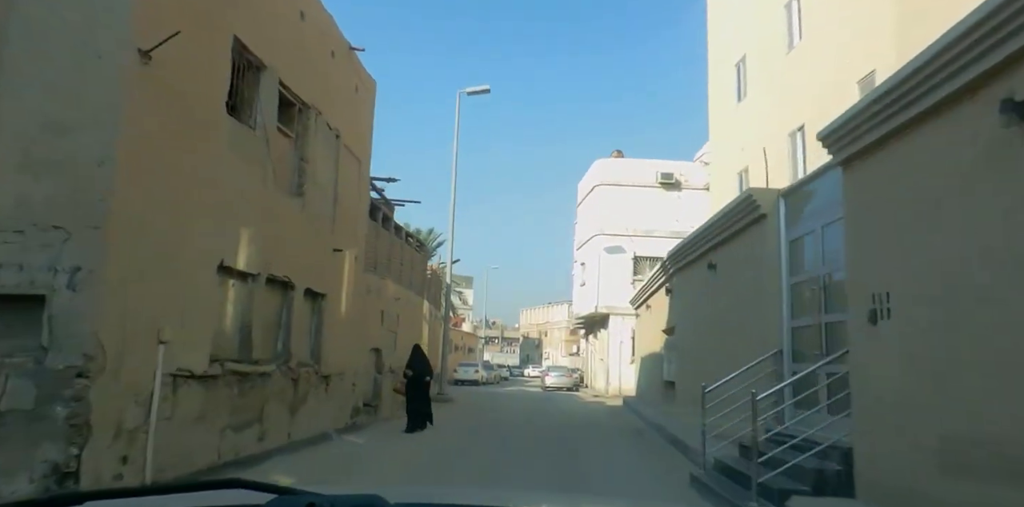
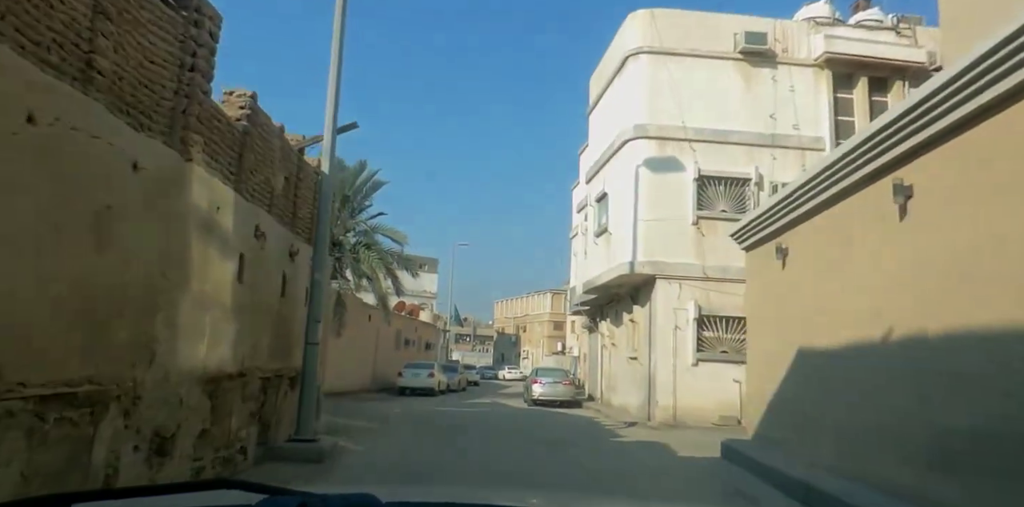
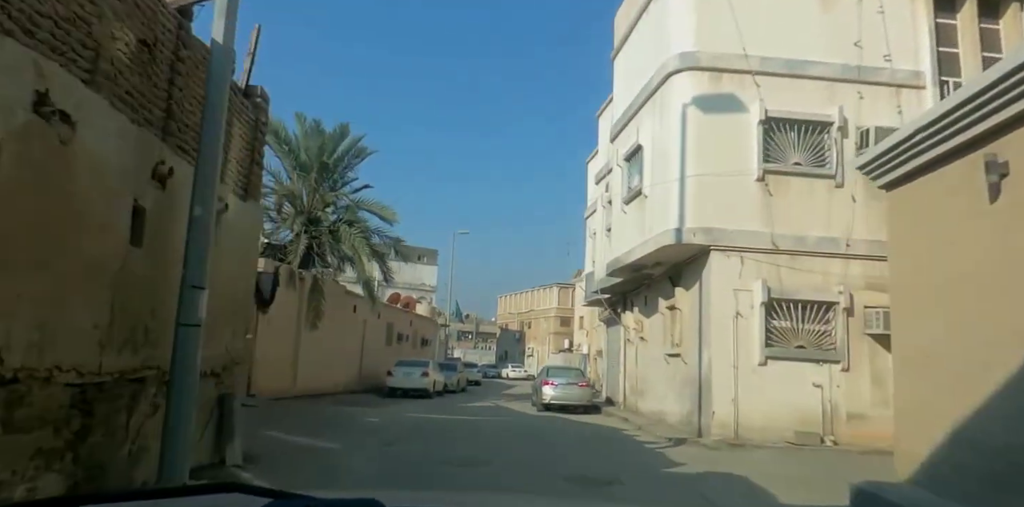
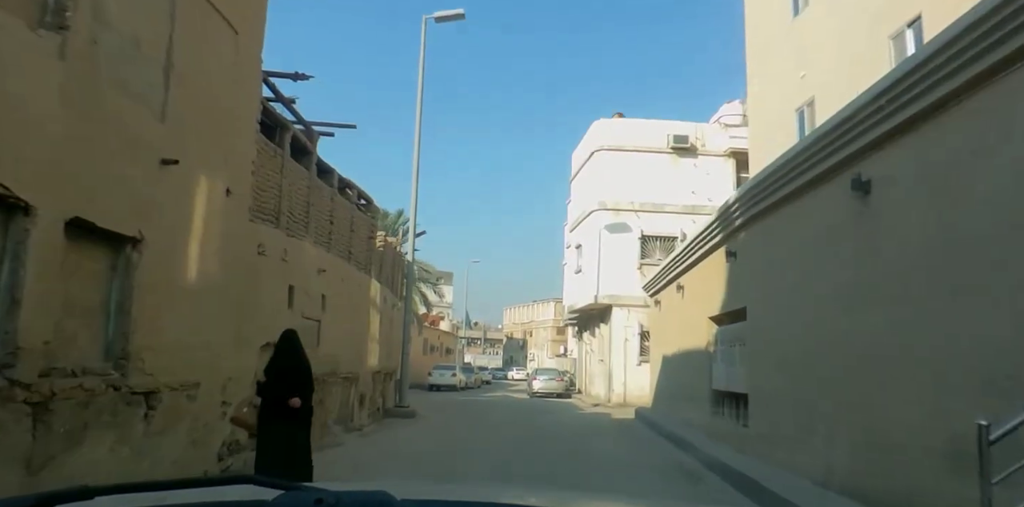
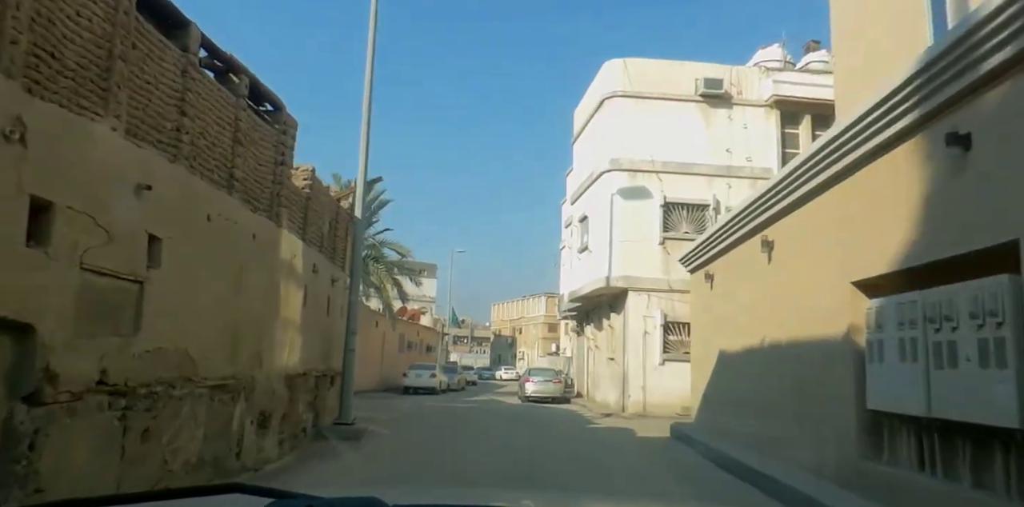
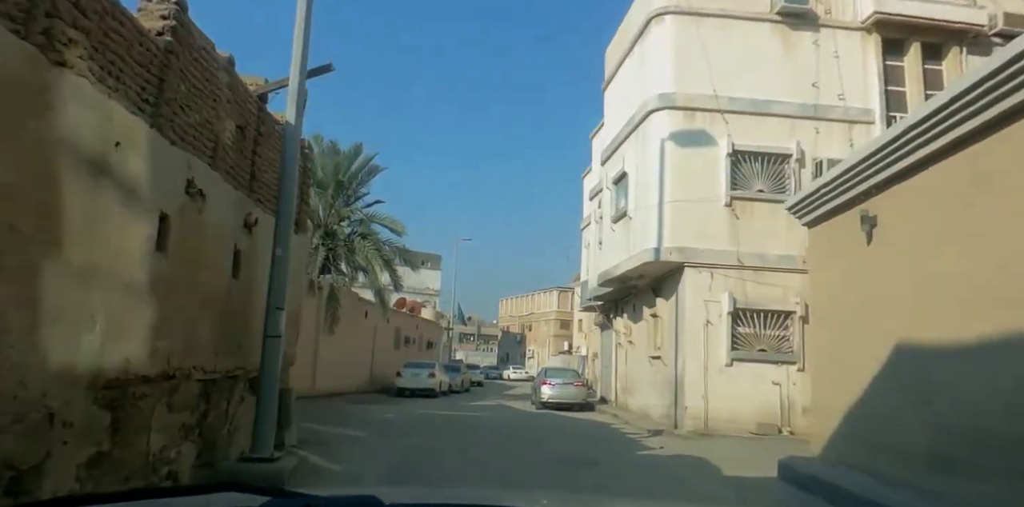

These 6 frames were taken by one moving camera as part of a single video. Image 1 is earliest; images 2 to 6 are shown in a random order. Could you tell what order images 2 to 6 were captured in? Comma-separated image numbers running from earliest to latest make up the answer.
4, 5, 2, 6, 3
